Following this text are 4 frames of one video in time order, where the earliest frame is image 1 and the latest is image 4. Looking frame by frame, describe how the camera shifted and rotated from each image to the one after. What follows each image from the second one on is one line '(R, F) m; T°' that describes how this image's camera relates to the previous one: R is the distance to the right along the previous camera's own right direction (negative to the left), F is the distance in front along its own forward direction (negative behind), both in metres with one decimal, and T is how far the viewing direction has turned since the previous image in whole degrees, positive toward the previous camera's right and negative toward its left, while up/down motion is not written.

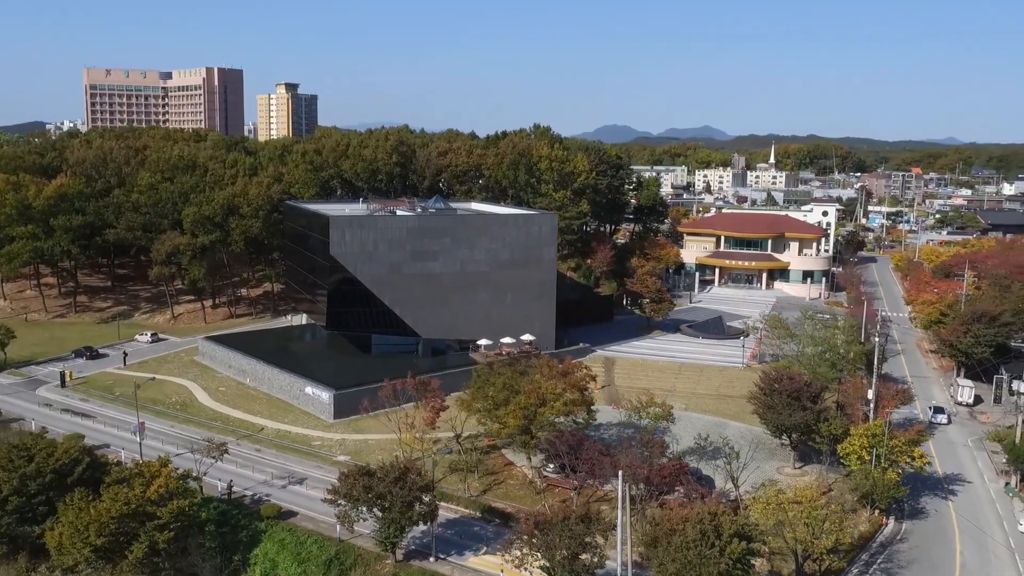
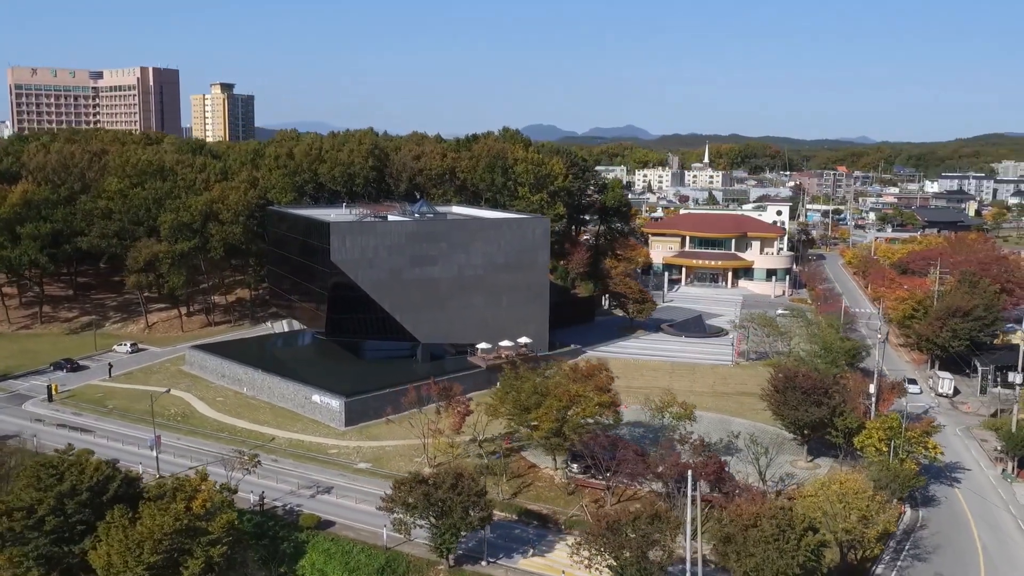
(-2.7, -0.2) m; +5°
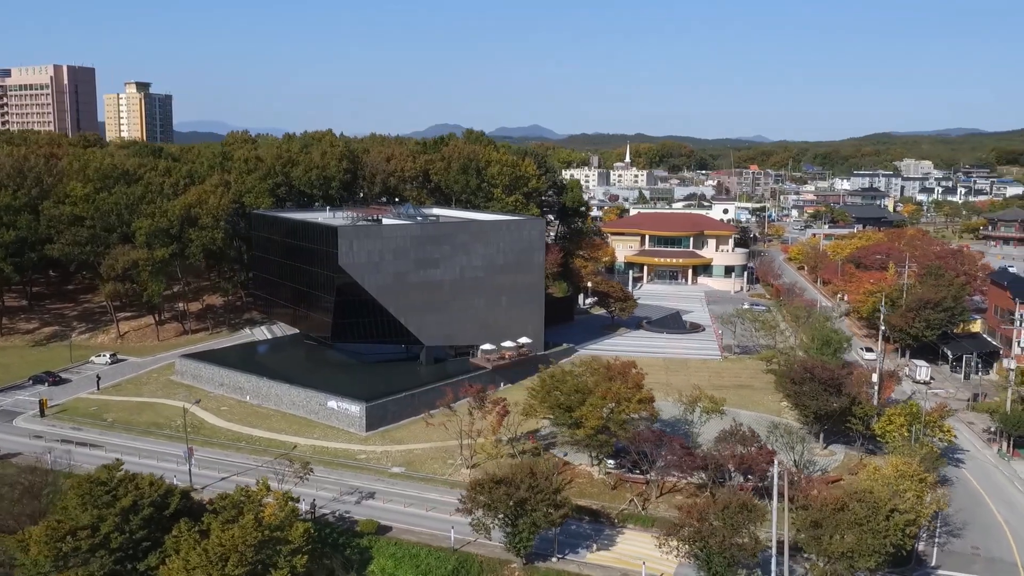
(-3.6, -0.2) m; +6°
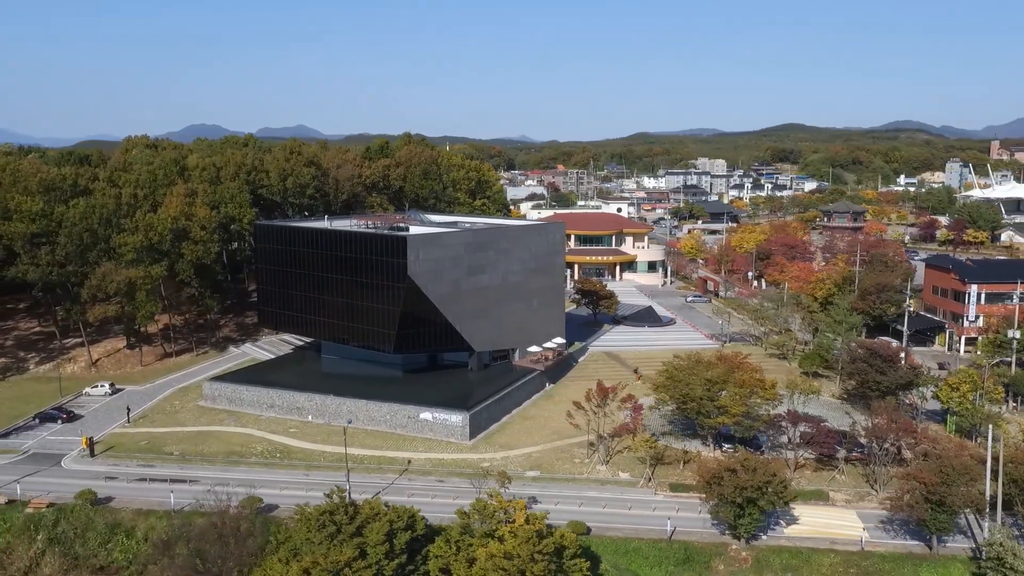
(-10.5, +0.5) m; +14°
